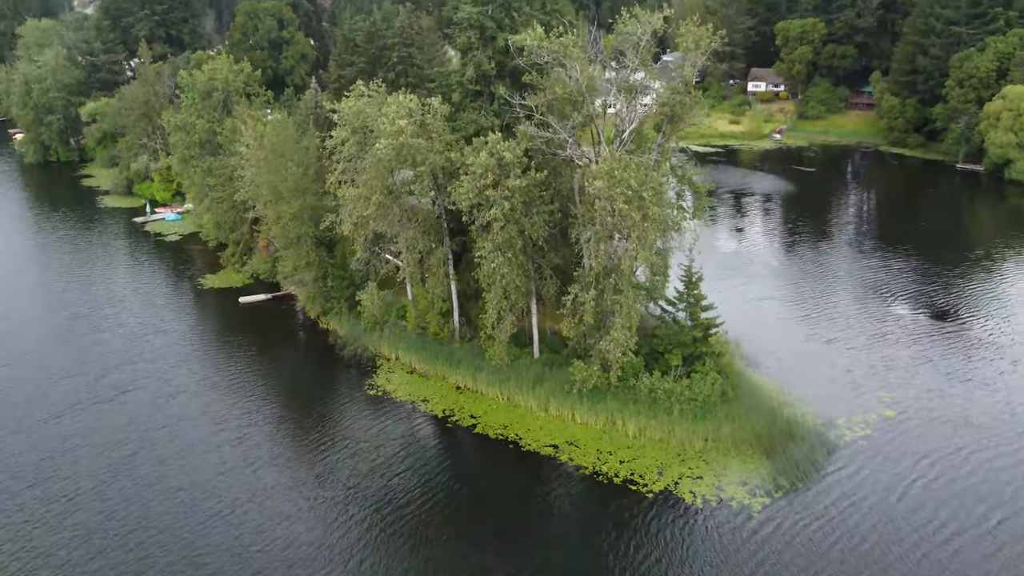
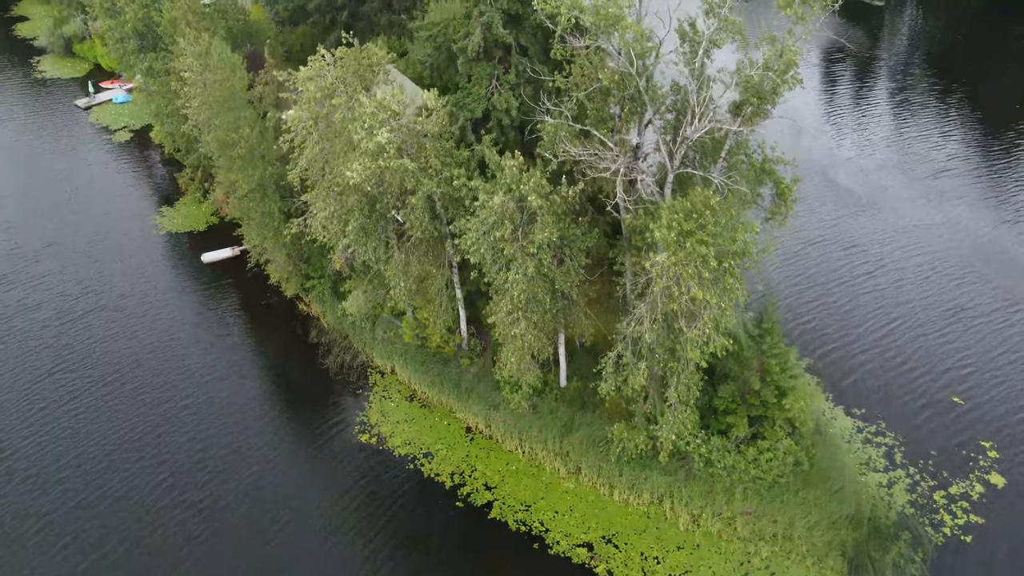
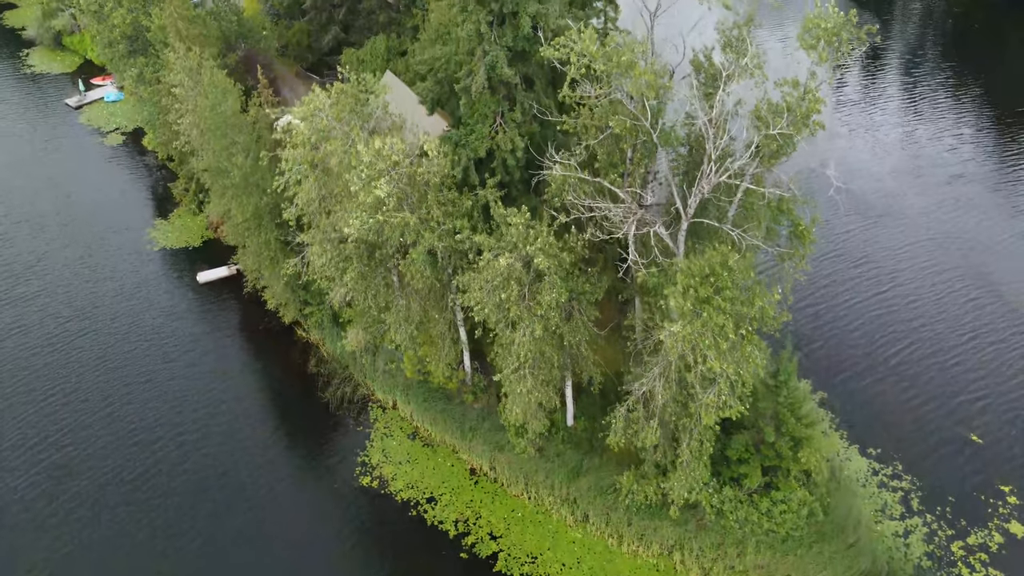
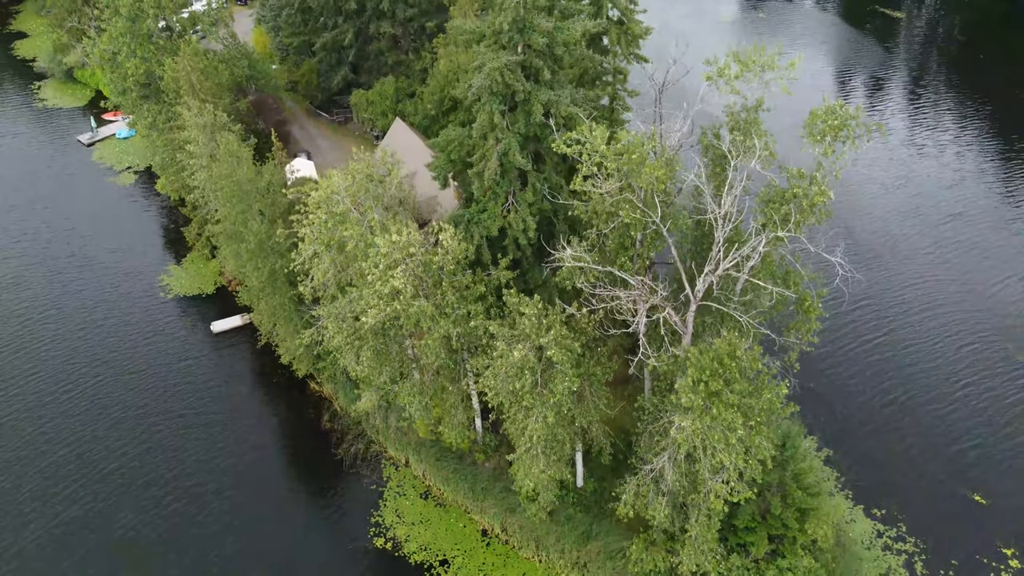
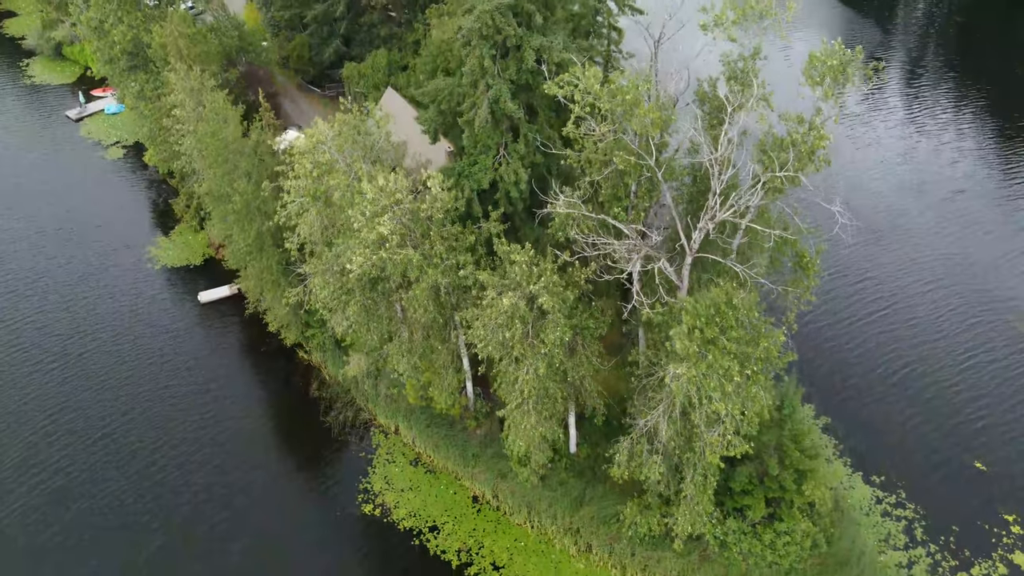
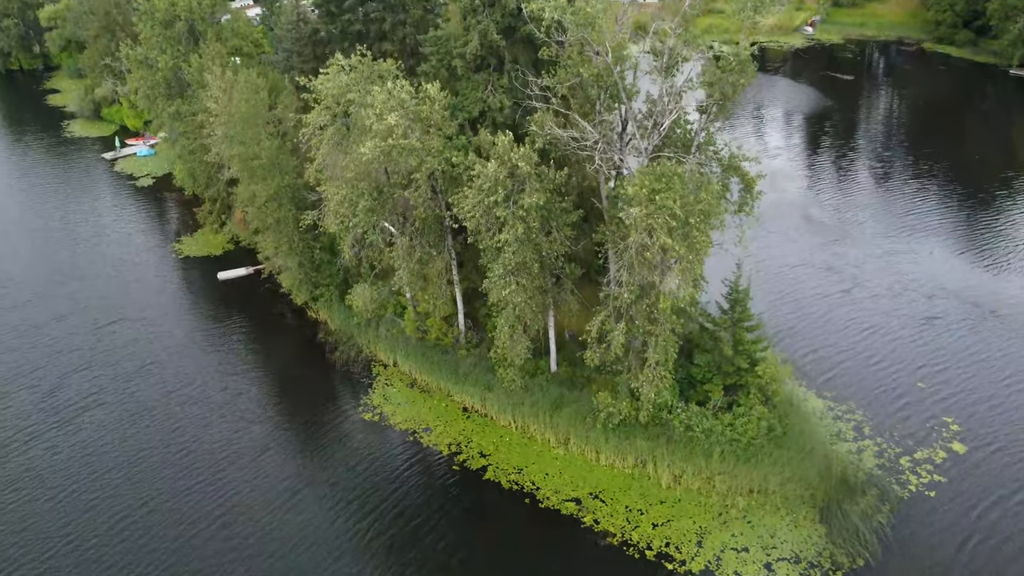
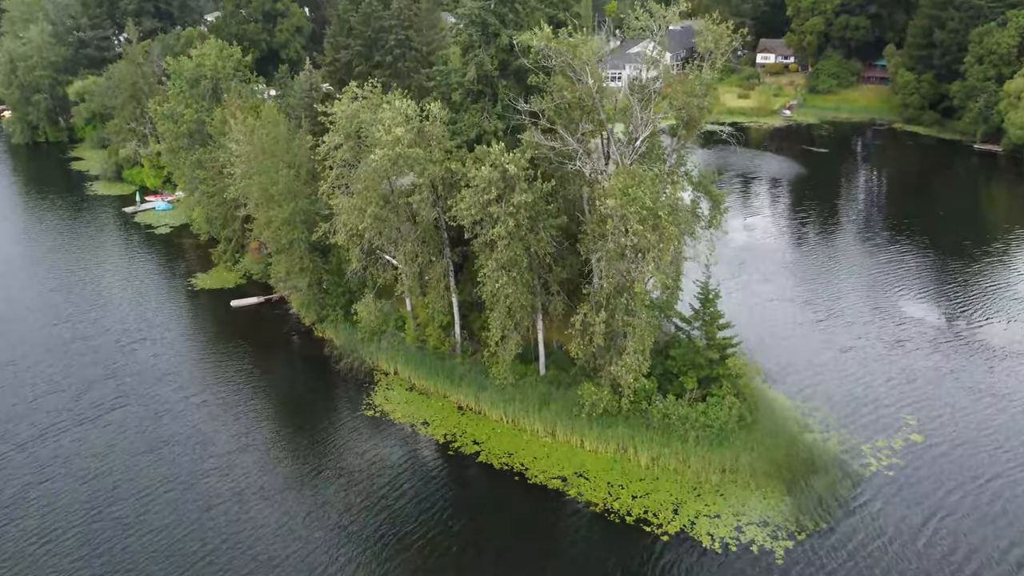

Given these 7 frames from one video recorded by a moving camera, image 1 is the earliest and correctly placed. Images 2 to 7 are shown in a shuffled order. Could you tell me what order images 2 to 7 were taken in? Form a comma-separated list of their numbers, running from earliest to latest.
7, 6, 2, 3, 5, 4
